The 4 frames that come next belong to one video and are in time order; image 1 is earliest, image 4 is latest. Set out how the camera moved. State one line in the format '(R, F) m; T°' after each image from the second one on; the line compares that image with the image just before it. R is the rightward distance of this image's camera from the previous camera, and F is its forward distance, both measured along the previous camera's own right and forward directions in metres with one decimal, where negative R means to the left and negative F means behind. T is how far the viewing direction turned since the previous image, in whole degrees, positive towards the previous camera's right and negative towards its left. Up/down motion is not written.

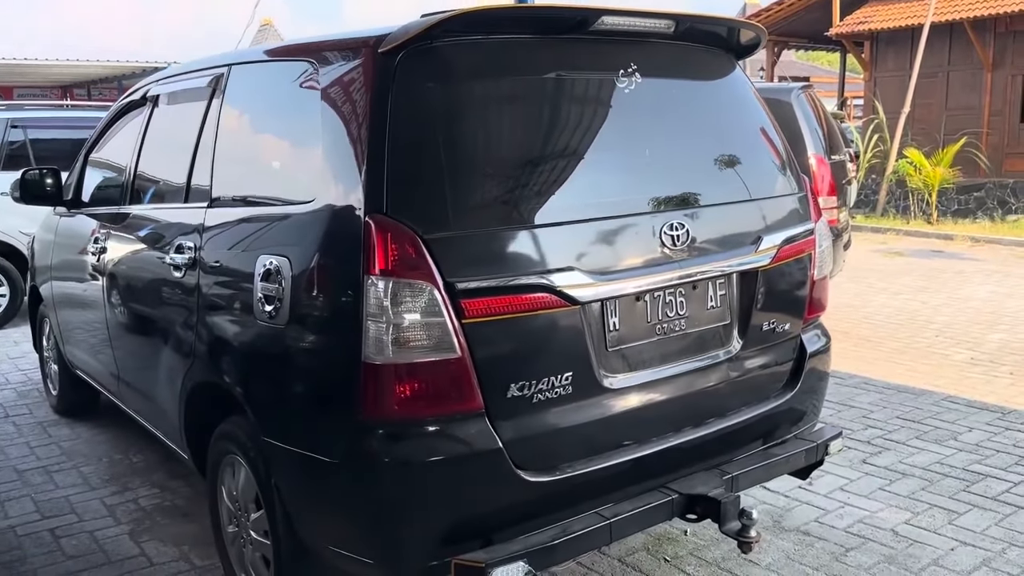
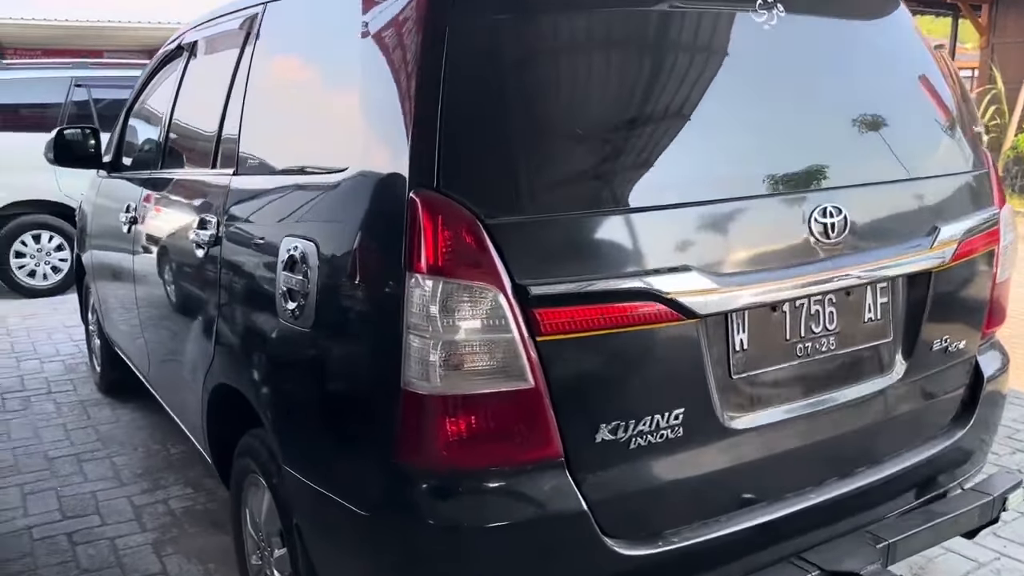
(0.0, +0.6) m; -5°
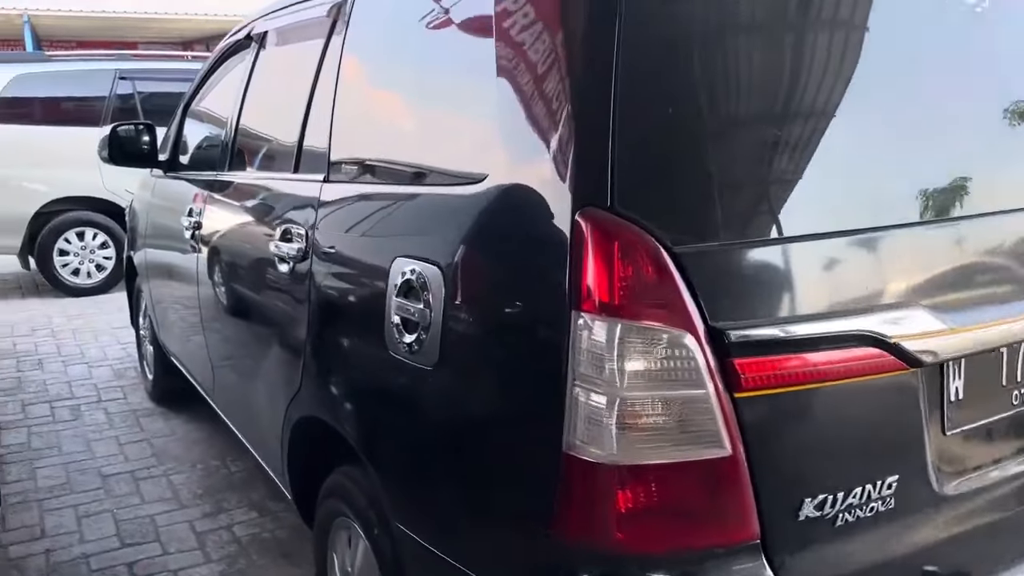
(-0.2, +0.3) m; -2°
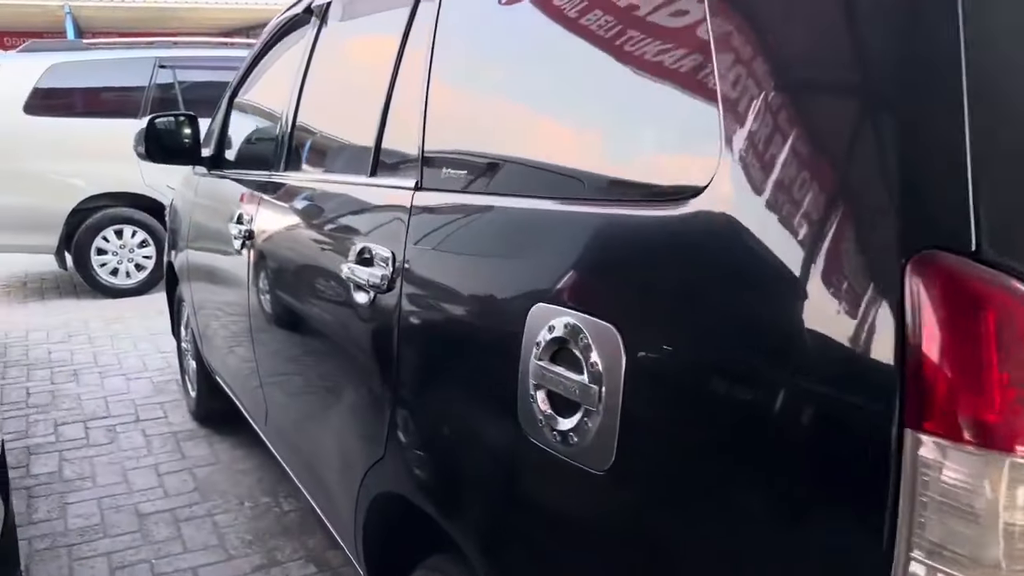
(-0.2, +0.5) m; -2°
